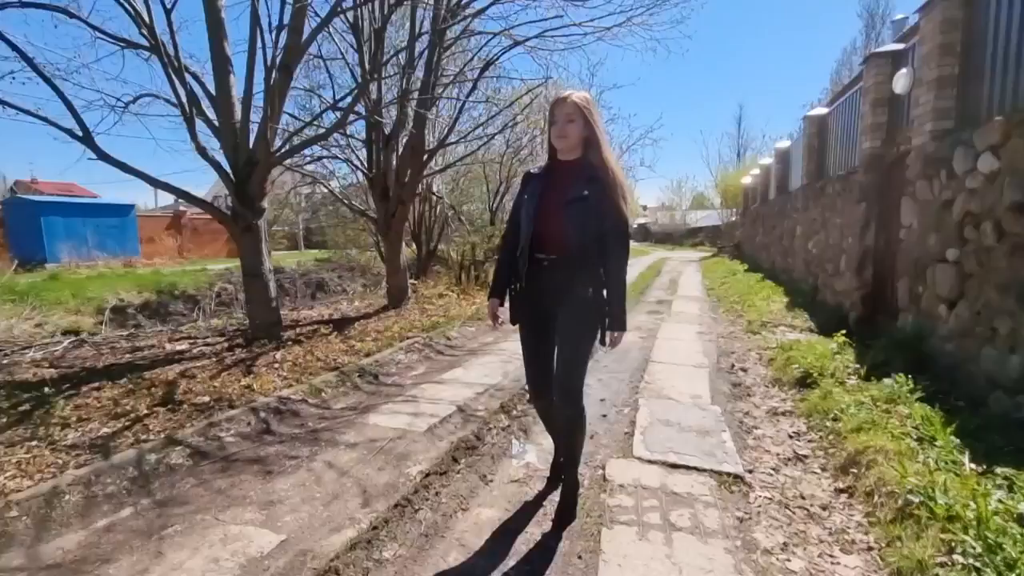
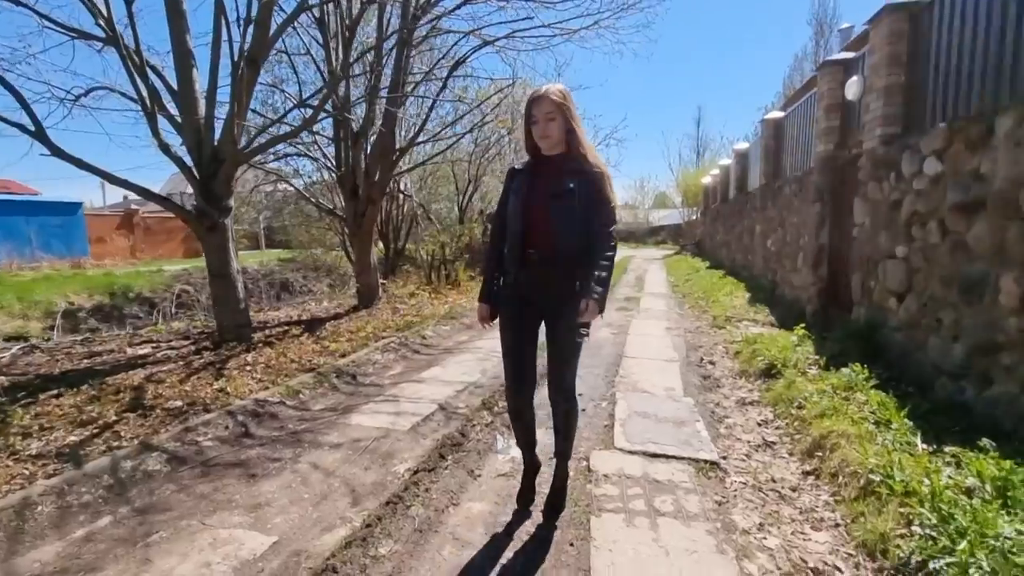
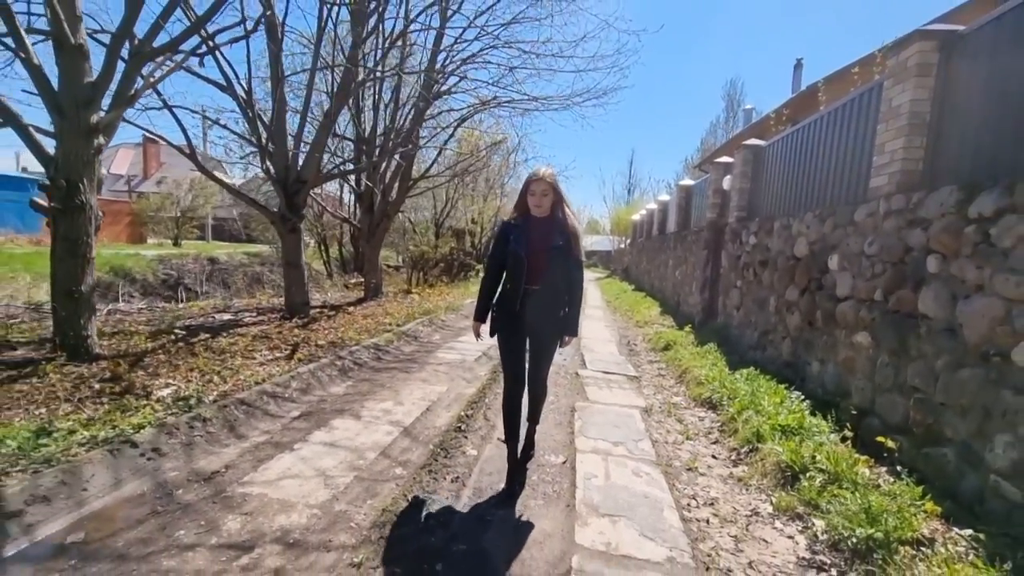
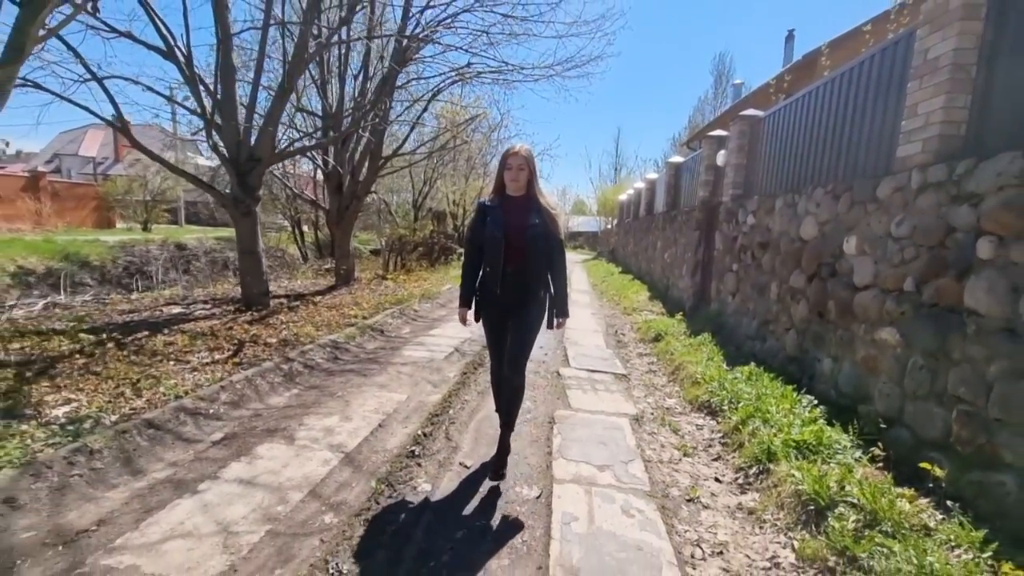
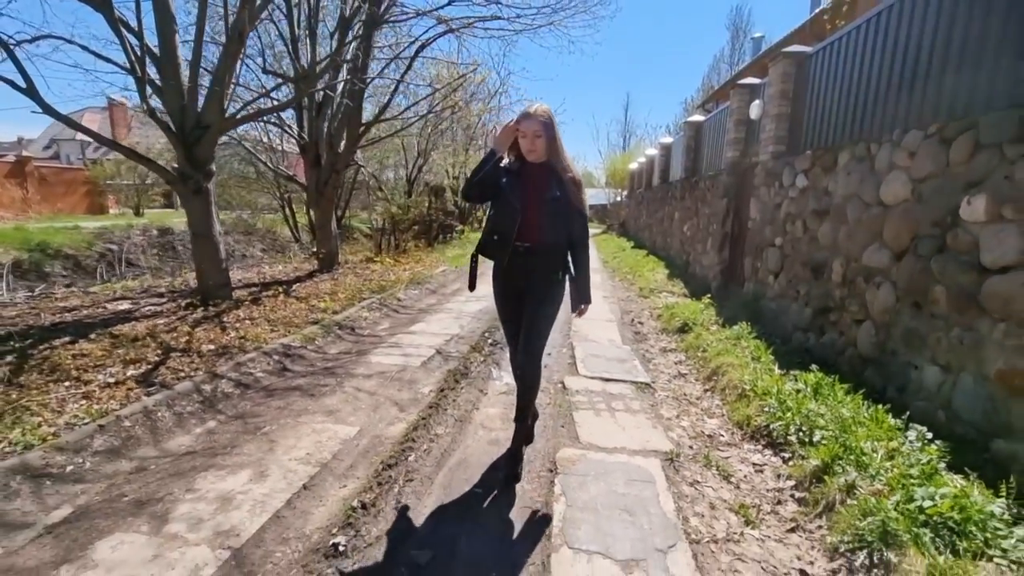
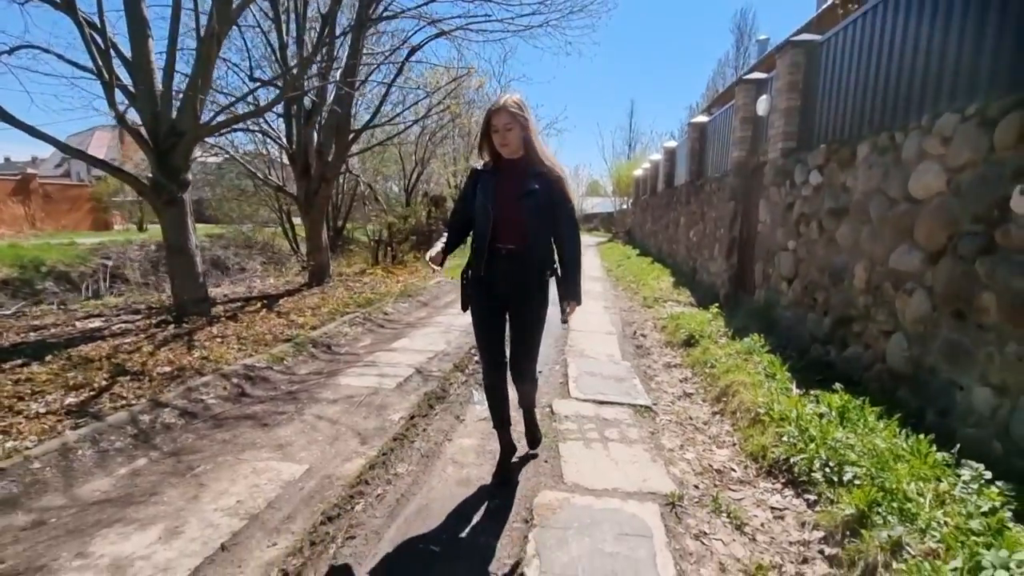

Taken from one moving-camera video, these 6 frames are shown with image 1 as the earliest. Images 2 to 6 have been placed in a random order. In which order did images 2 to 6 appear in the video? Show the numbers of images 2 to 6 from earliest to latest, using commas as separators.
2, 6, 5, 4, 3
